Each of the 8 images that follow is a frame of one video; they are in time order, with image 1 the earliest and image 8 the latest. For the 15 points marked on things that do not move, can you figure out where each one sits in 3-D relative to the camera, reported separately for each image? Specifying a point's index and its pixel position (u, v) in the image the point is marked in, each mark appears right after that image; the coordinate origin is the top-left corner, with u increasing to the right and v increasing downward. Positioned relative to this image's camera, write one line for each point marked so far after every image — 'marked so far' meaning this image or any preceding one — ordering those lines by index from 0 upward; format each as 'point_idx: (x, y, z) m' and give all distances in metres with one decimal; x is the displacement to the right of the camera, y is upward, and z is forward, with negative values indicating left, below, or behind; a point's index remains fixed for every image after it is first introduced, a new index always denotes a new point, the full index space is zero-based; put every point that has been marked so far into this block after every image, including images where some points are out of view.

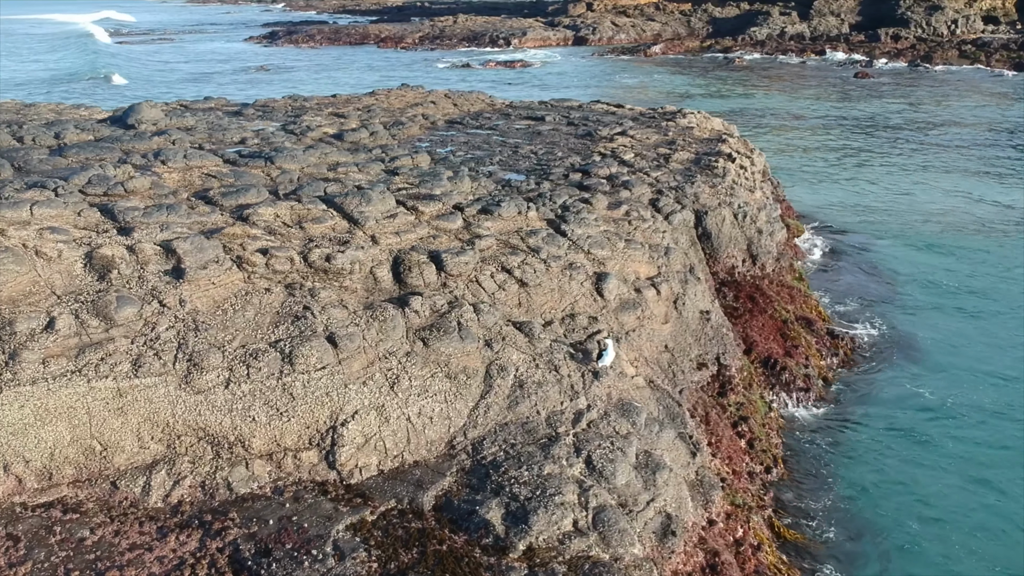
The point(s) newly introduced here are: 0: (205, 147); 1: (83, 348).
0: (-4.6, +2.1, +14.7) m
1: (-3.6, -0.5, +8.3) m
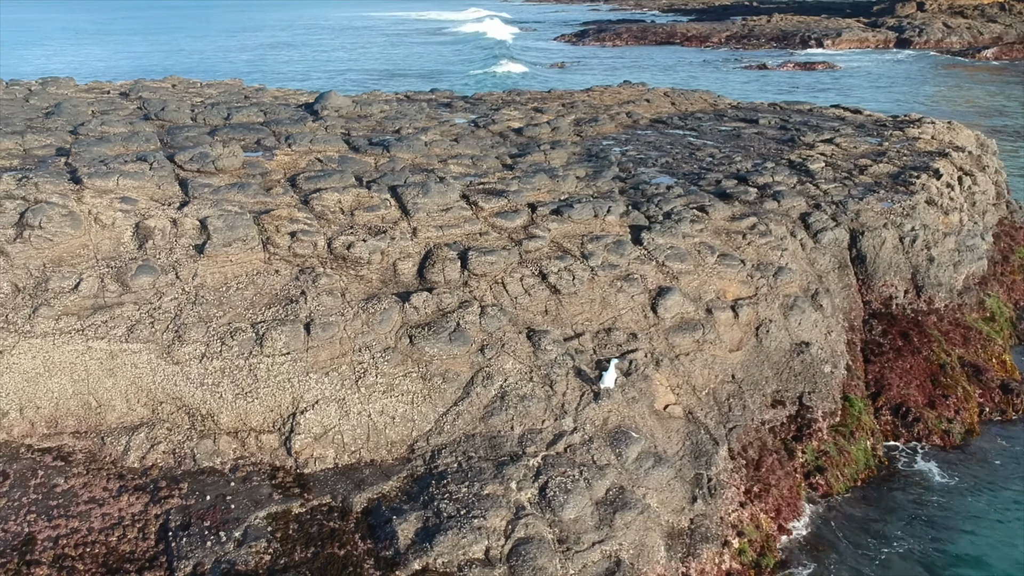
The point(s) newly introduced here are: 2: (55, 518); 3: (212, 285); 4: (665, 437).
0: (-2.5, +2.4, +15.2) m
1: (-3.8, -0.2, +8.9) m
2: (-3.7, -1.9, +7.9) m
3: (-2.8, 0.0, +9.1) m
4: (+1.4, -1.4, +8.9) m
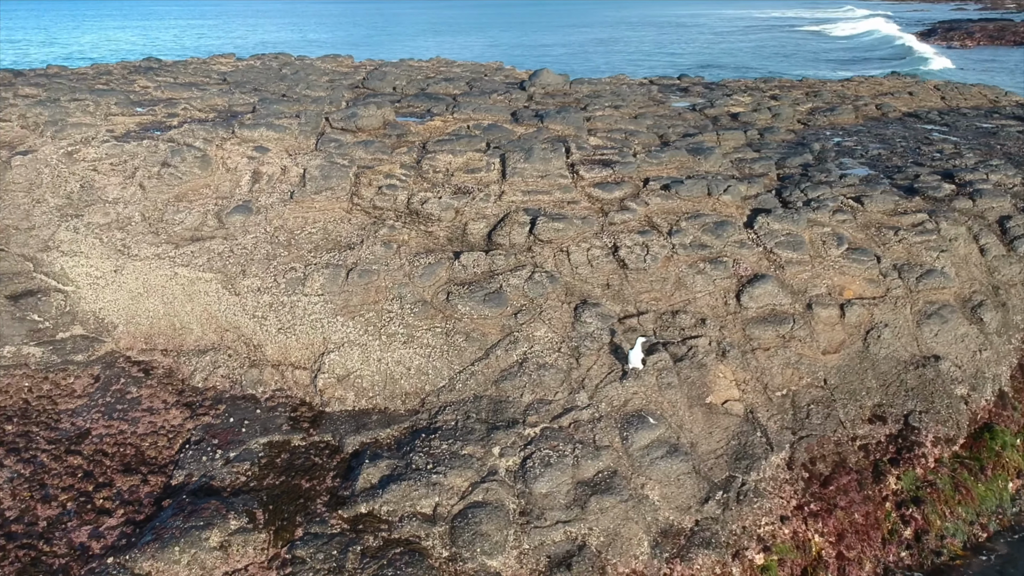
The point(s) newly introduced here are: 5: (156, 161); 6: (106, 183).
0: (+0.3, +2.8, +15.3) m
1: (-3.2, +0.5, +9.8) m
2: (-3.6, -1.2, +8.8) m
3: (-2.2, +0.6, +9.6) m
4: (+1.6, -1.2, +8.2) m
5: (-4.1, +1.5, +11.1) m
6: (-4.6, +1.2, +11.0) m
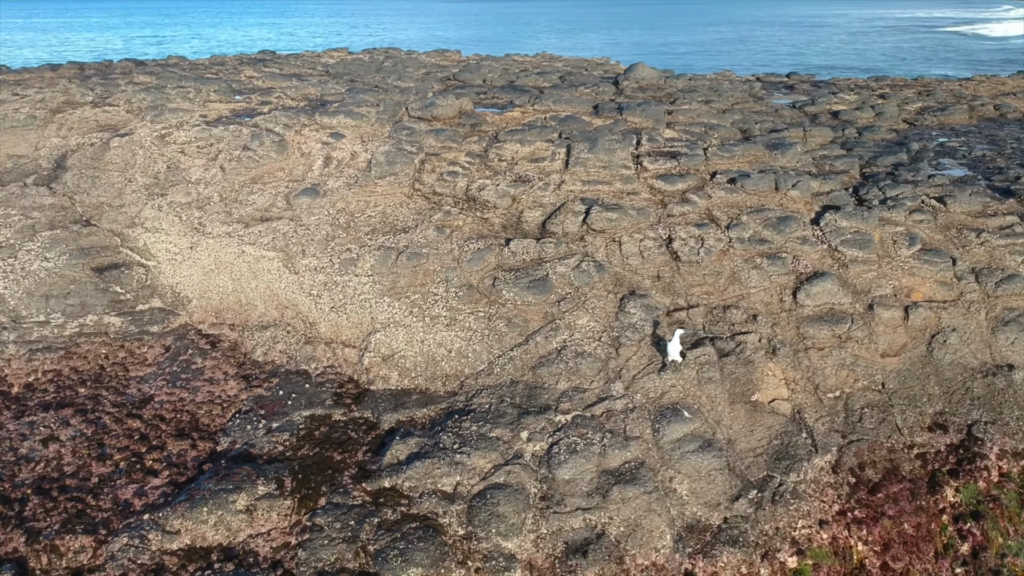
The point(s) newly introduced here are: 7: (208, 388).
0: (+1.6, +2.9, +15.2) m
1: (-2.6, +0.7, +10.1) m
2: (-3.2, -0.9, +9.3) m
3: (-1.6, +0.8, +9.9) m
4: (+1.9, -1.1, +8.0) m
5: (-3.3, +1.7, +11.6) m
6: (-3.8, +1.5, +11.5) m
7: (-2.8, -0.9, +9.2) m
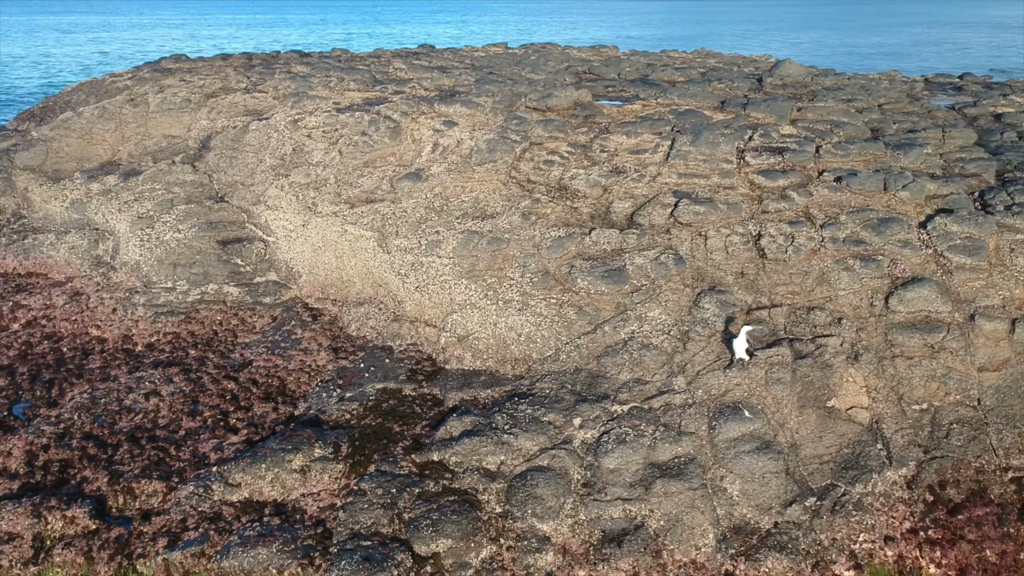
0: (+3.6, +2.9, +14.8) m
1: (-1.6, +0.9, +10.6) m
2: (-2.4, -0.7, +9.8) m
3: (-0.6, +1.0, +10.1) m
4: (+2.3, -1.1, +7.7) m
5: (-1.9, +2.0, +12.1) m
6: (-2.5, +1.7, +12.2) m
7: (-2.1, -0.7, +9.7) m
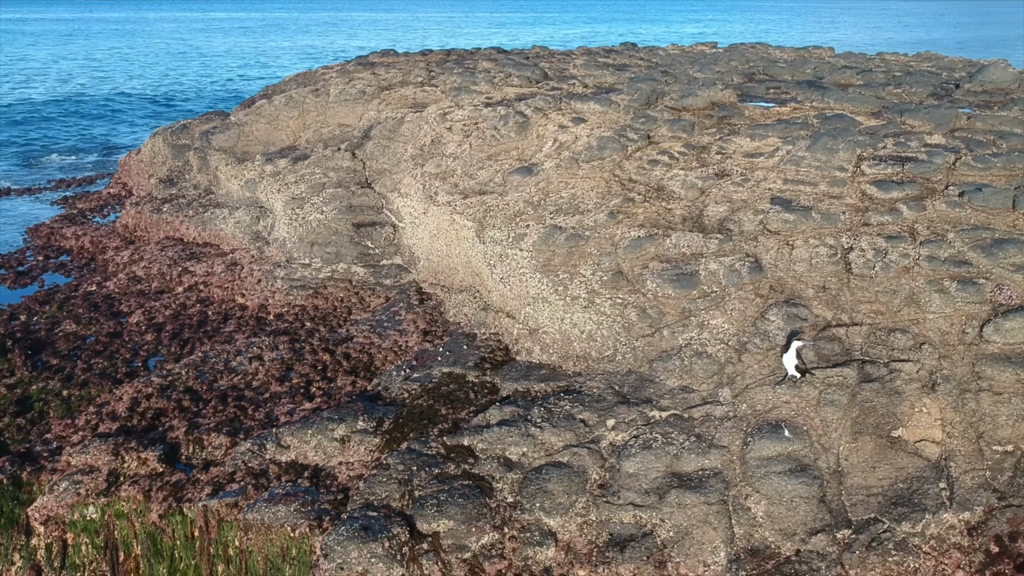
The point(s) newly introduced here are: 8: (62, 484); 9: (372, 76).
0: (+5.8, +2.6, +13.7) m
1: (-0.4, +1.1, +10.9) m
2: (-1.5, -0.5, +10.4) m
3: (+0.4, +1.0, +10.2) m
4: (+2.6, -1.3, +7.1) m
5: (-0.2, +2.1, +12.5) m
6: (-0.8, +1.9, +12.6) m
7: (-1.2, -0.5, +10.1) m
8: (-3.6, -1.6, +7.8) m
9: (-2.3, +3.5, +16.2) m
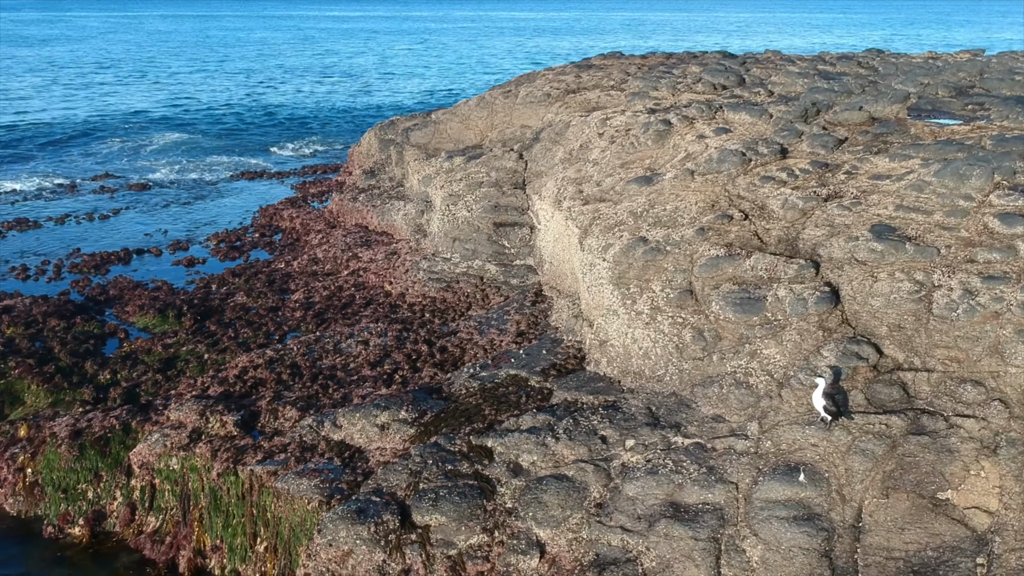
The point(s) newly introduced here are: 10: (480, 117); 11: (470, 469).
0: (+7.7, +2.0, +11.8) m
1: (+0.9, +1.0, +10.9) m
2: (-0.4, -0.5, +10.7) m
3: (+1.5, +0.9, +10.0) m
4: (+2.5, -1.5, +6.5) m
5: (+1.6, +2.0, +12.4) m
6: (+1.1, +1.8, +12.7) m
7: (-0.2, -0.5, +10.4) m
8: (-3.2, -1.3, +8.8) m
9: (+0.8, +3.5, +16.5) m
10: (-0.6, +2.9, +16.8) m
11: (-0.3, -1.4, +7.4) m
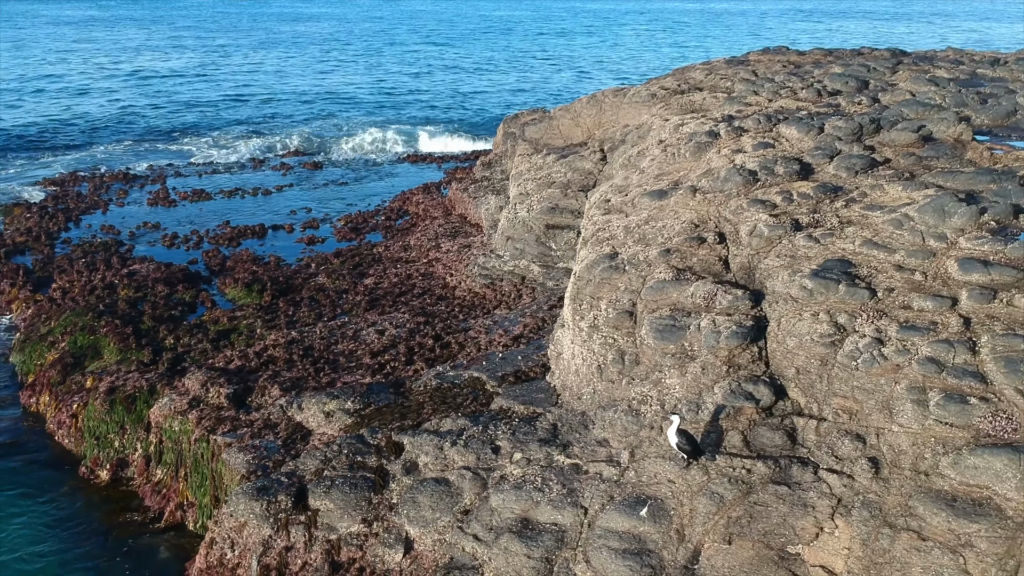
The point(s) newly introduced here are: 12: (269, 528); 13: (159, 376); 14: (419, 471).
0: (+8.0, +1.3, +10.2) m
1: (+1.1, +0.9, +11.0) m
2: (-0.3, -0.5, +11.1) m
3: (+1.5, +0.7, +10.0) m
4: (+1.4, -1.8, +6.4) m
5: (+2.2, +1.8, +12.2) m
6: (+1.8, +1.7, +12.6) m
7: (-0.2, -0.5, +10.8) m
8: (-3.5, -1.1, +10.1) m
9: (+2.6, +3.5, +16.3) m
10: (+1.3, +3.0, +17.0) m
11: (-1.1, -1.4, +7.9) m
12: (-1.9, -1.8, +7.5) m
13: (-3.9, -1.0, +10.7) m
14: (-0.7, -1.4, +7.7) m
